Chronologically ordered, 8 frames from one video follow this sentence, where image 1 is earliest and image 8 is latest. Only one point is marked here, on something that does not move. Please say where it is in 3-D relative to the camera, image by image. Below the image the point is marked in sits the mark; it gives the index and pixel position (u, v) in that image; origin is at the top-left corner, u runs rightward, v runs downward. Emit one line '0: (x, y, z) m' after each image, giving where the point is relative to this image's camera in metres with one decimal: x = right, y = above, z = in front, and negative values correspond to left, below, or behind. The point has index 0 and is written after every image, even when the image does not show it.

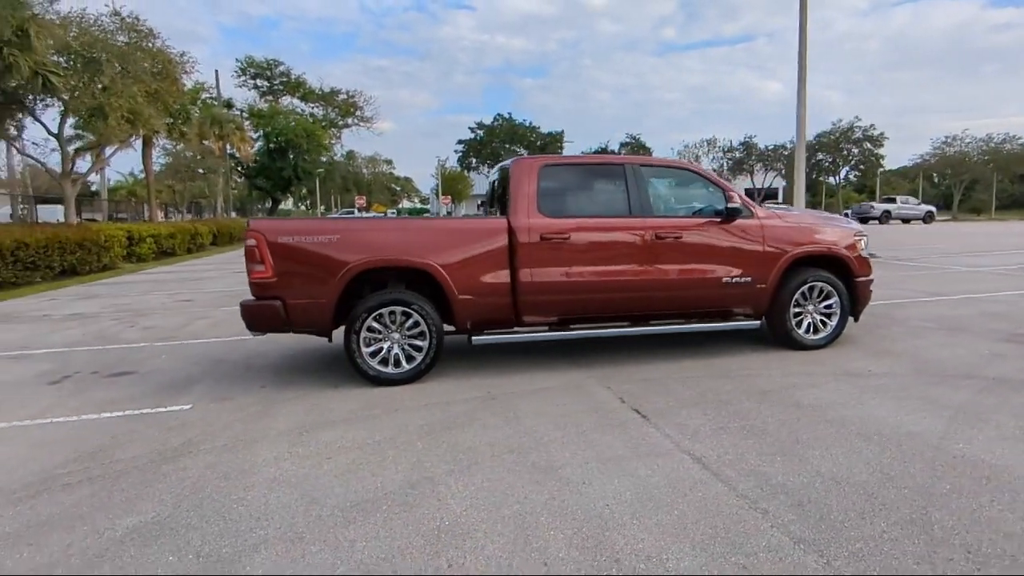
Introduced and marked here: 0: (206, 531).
0: (-1.7, -1.4, +3.5) m
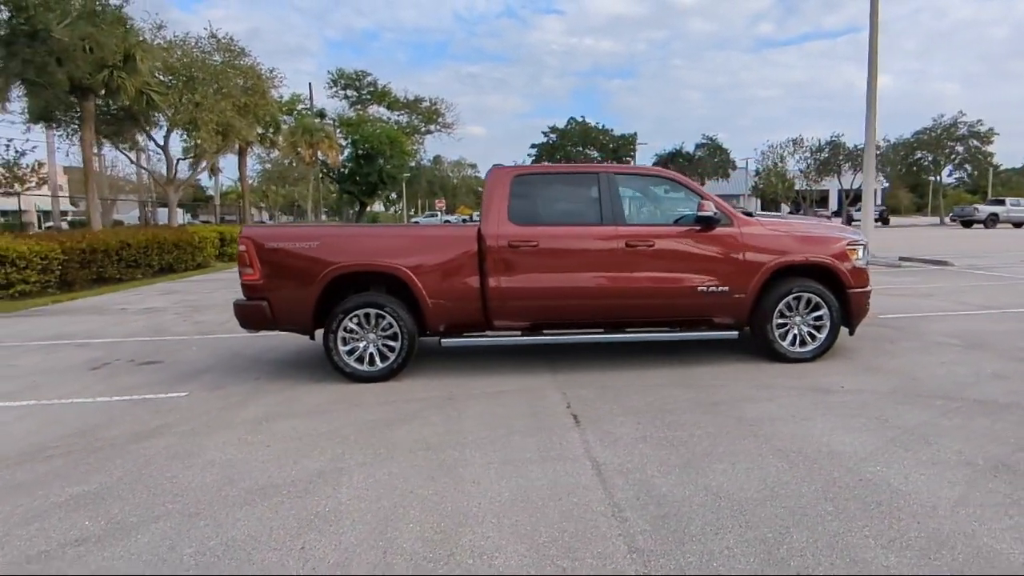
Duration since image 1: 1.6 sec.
0: (-2.5, -1.4, +4.1) m
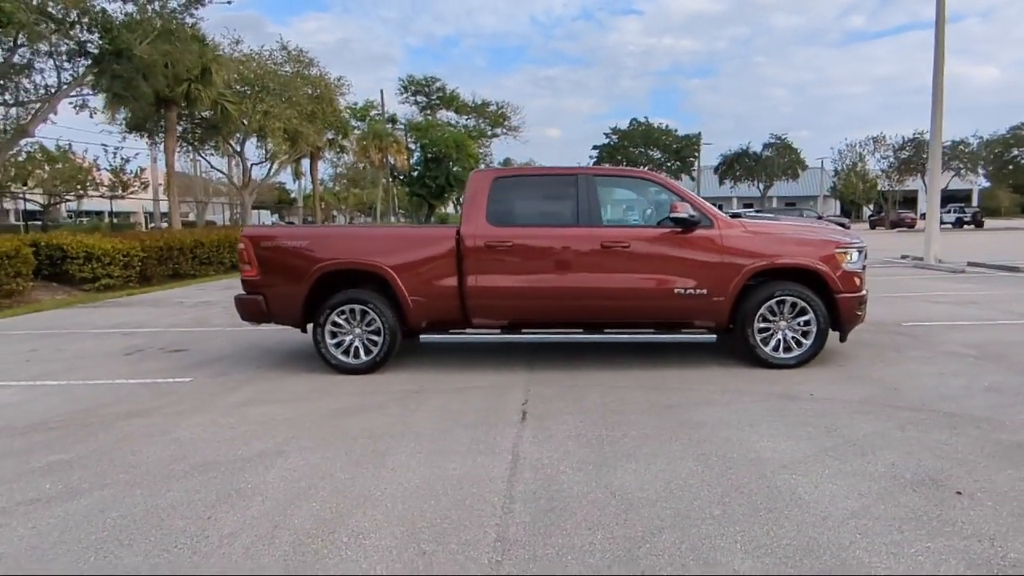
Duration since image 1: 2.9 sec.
0: (-3.1, -1.3, +4.6) m
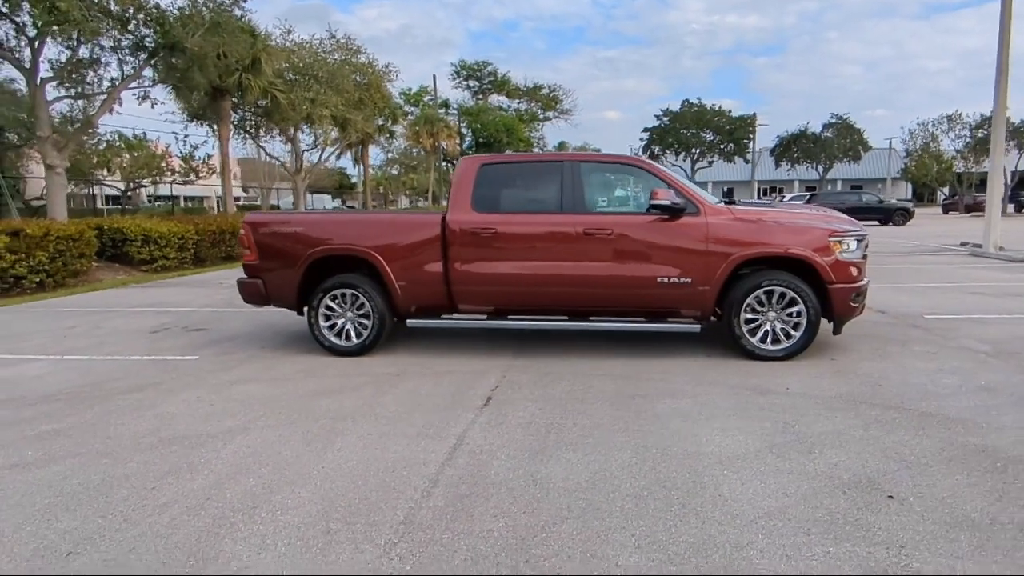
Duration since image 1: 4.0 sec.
0: (-3.5, -1.2, +4.9) m
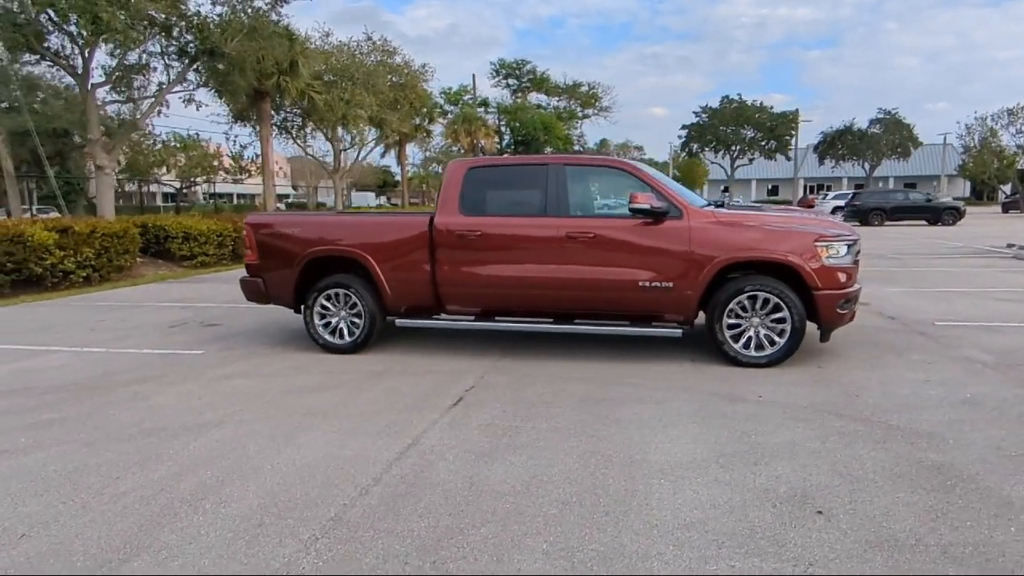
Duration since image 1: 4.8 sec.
0: (-3.8, -1.2, +5.3) m
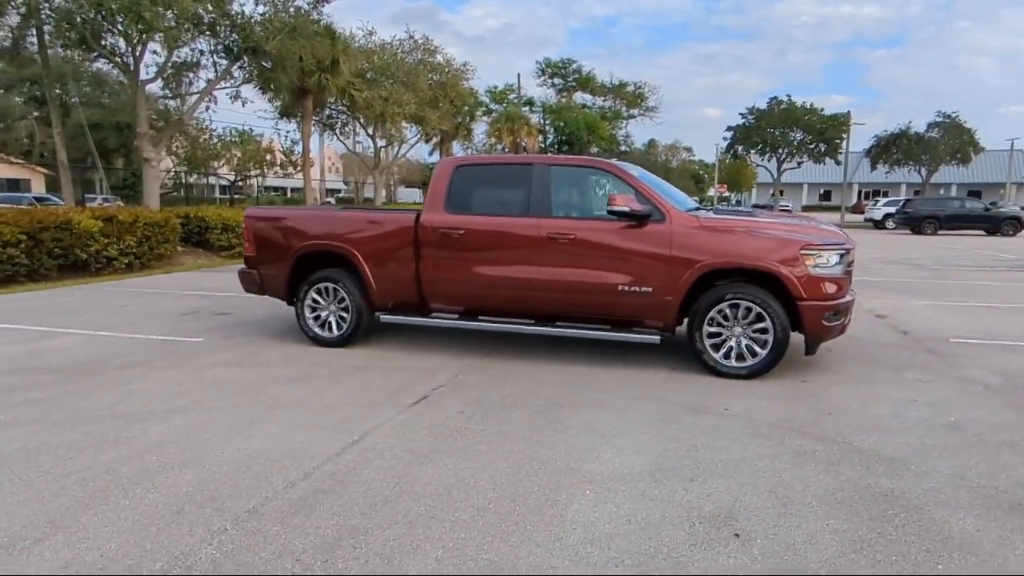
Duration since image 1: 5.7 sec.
0: (-4.2, -1.1, +5.5) m
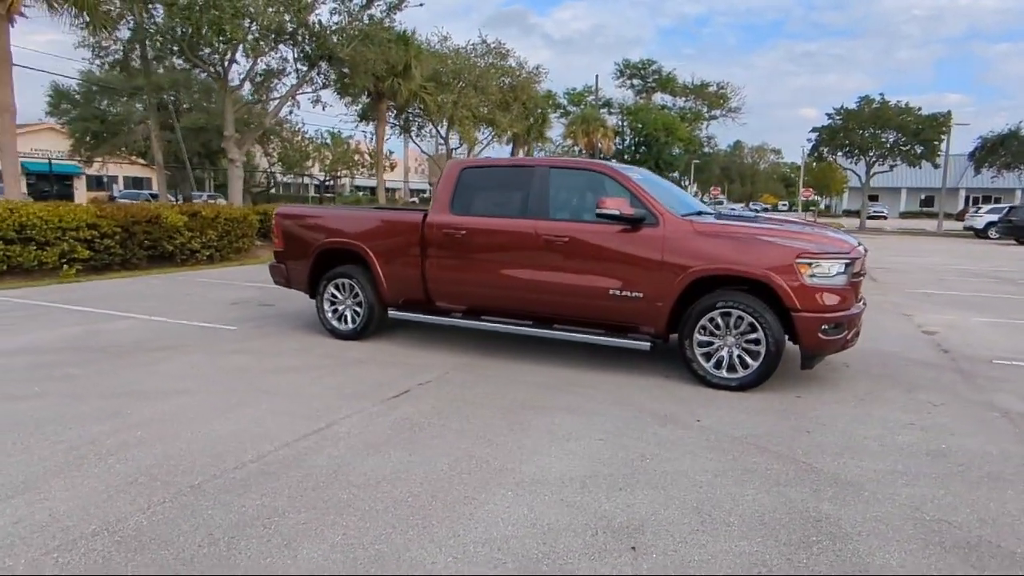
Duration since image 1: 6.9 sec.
0: (-4.3, -0.9, +6.1) m
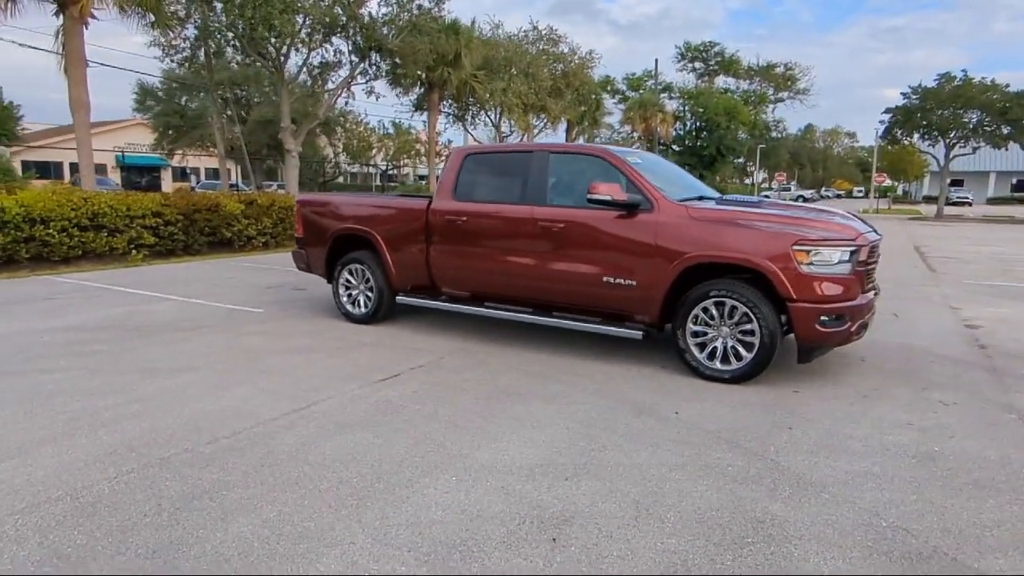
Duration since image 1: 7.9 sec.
0: (-4.4, -0.8, +6.5) m
